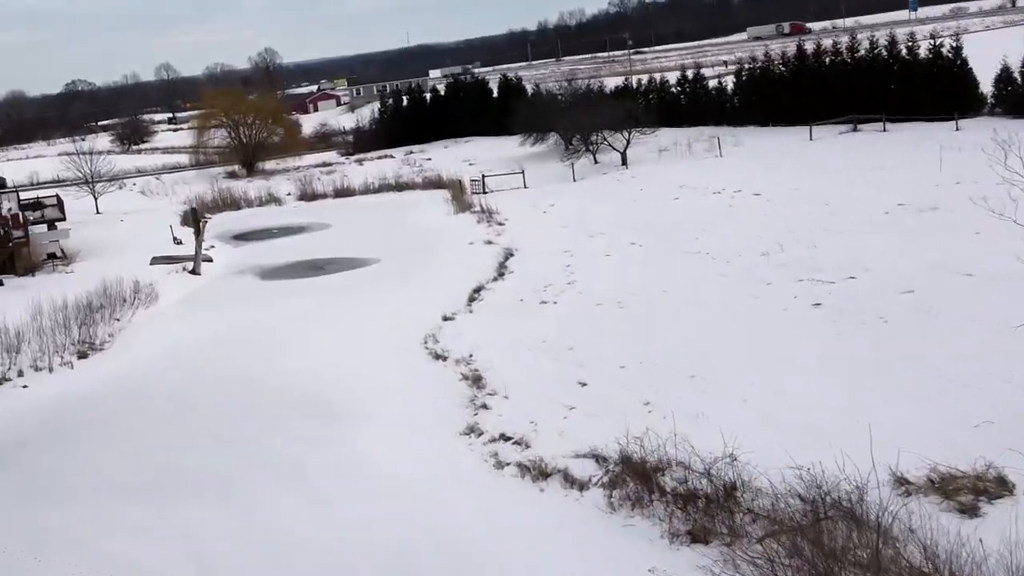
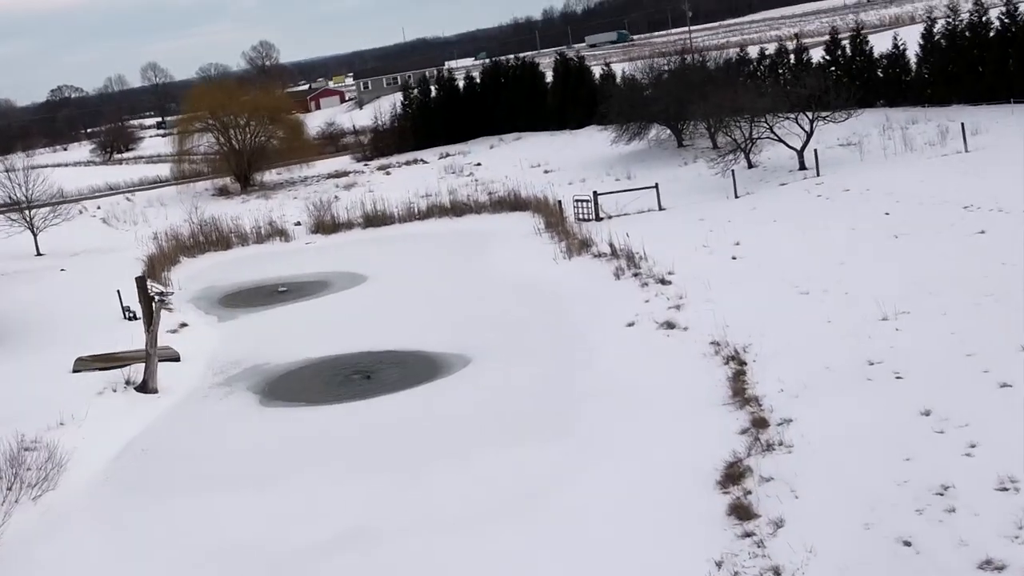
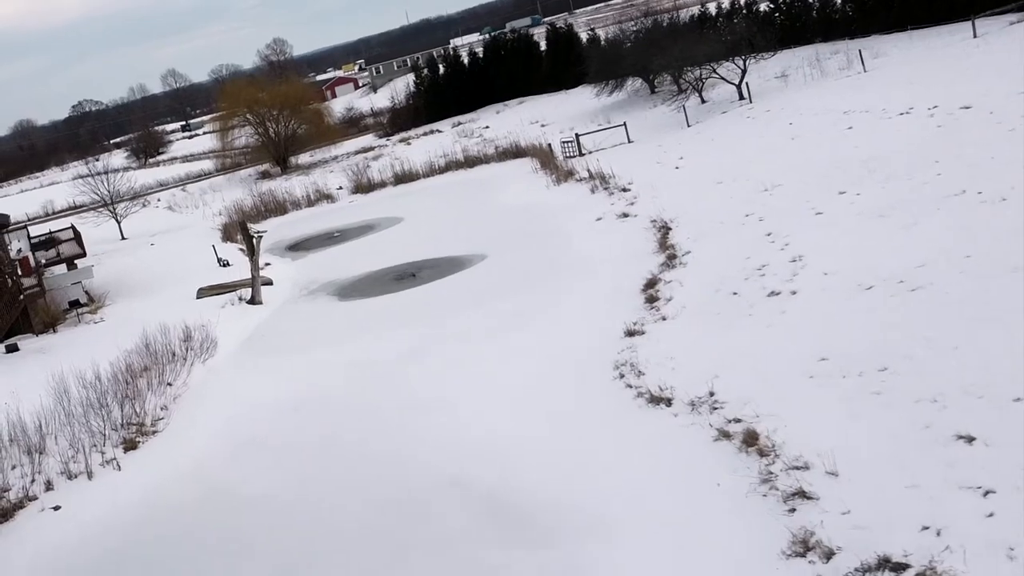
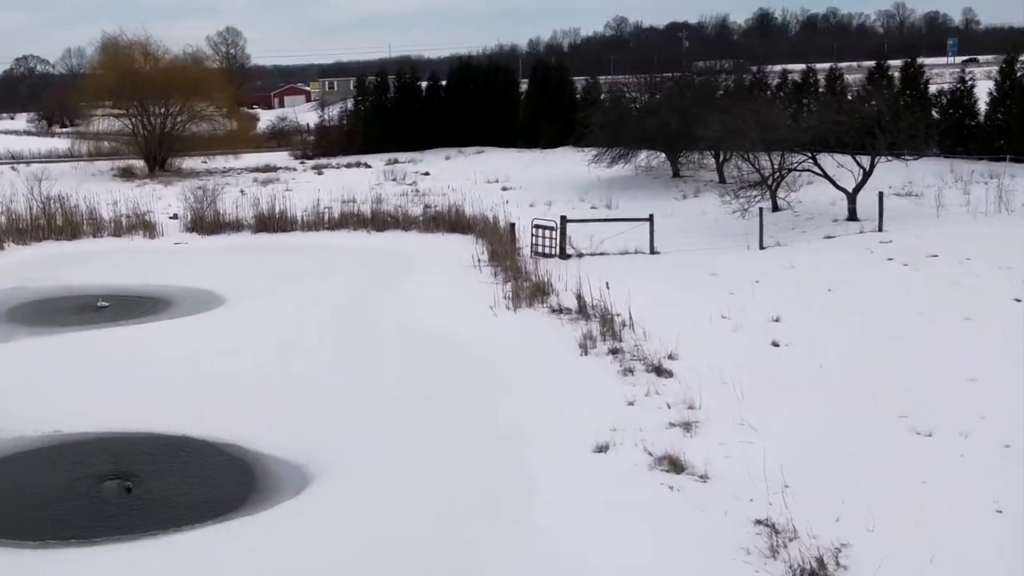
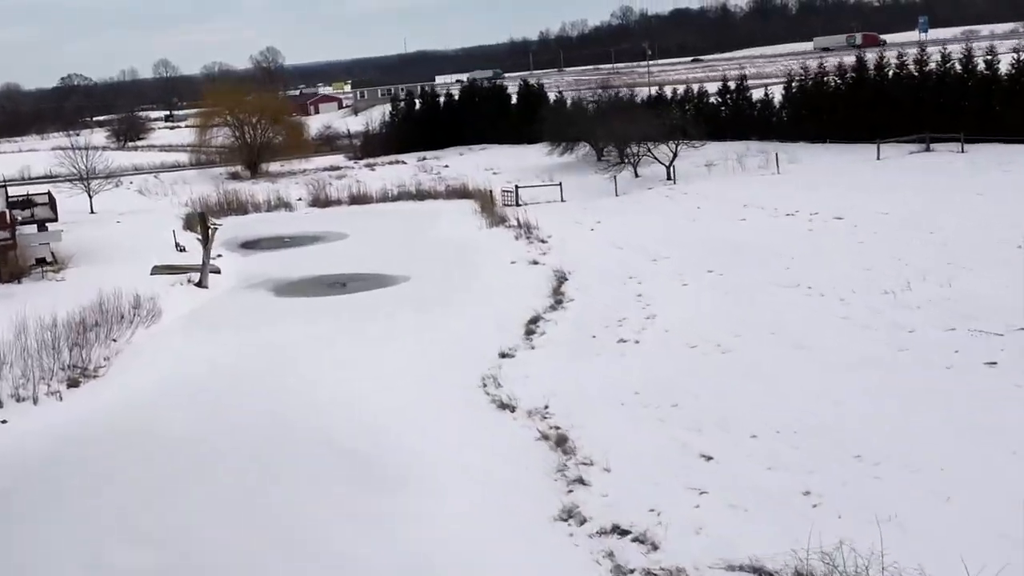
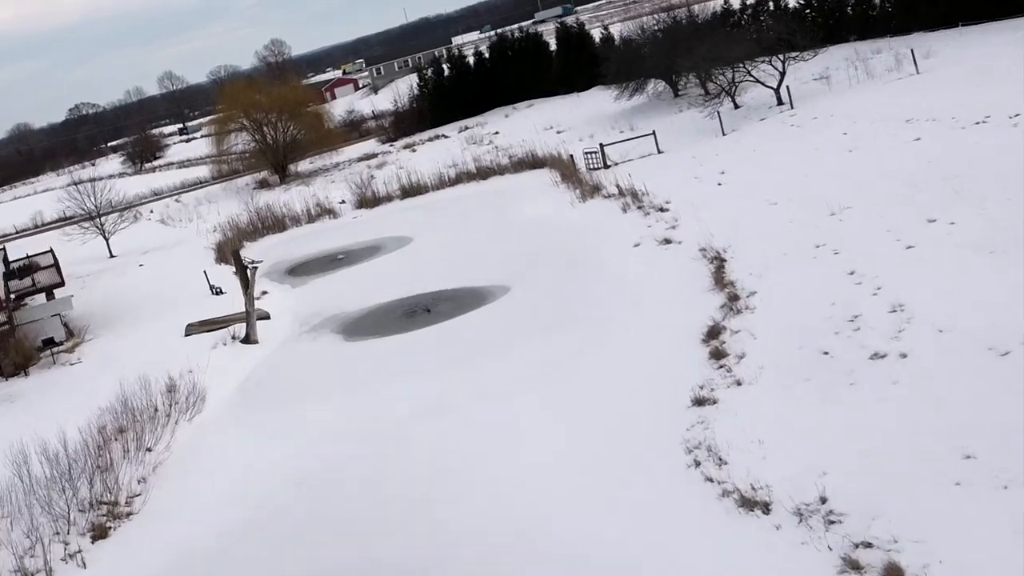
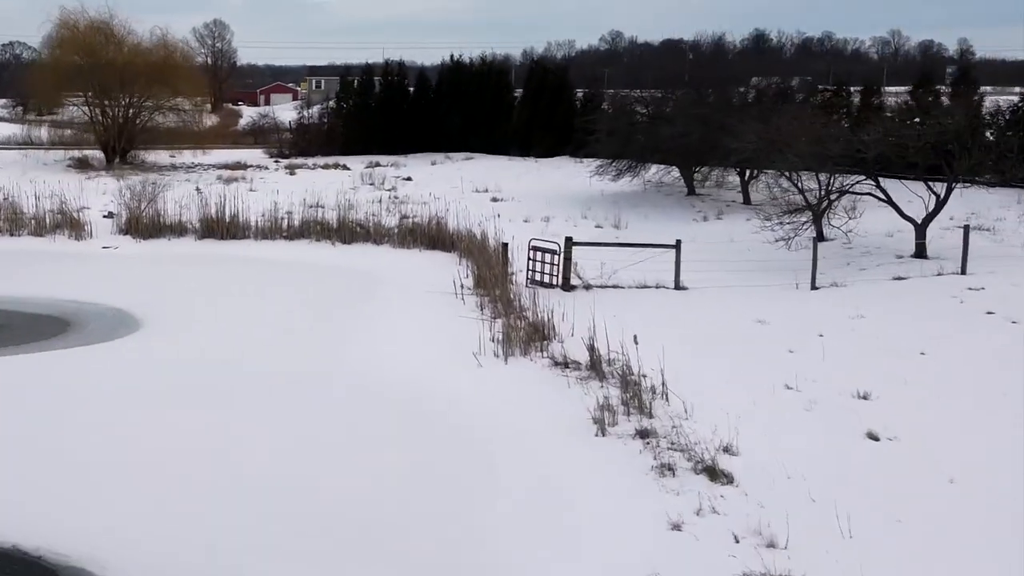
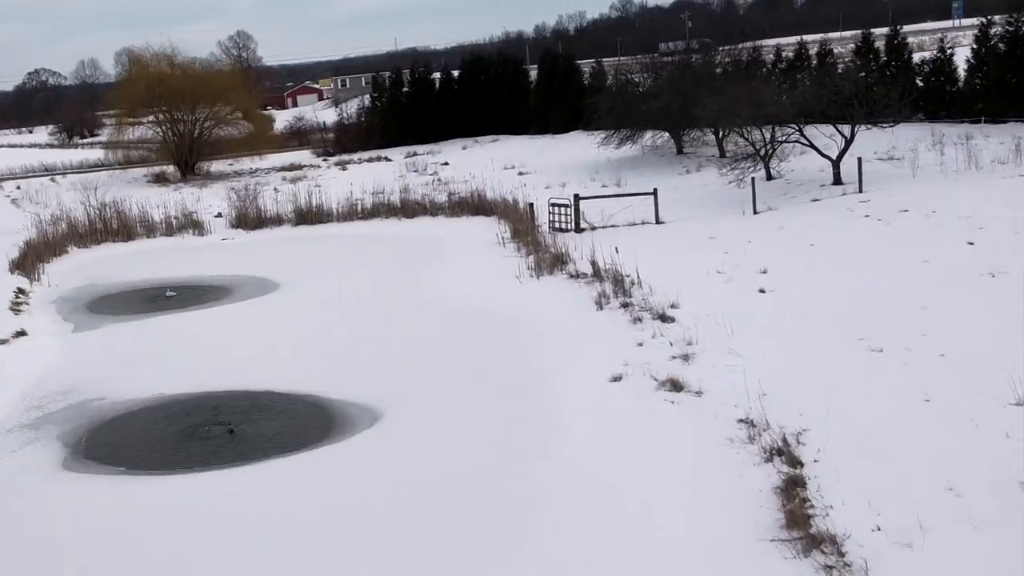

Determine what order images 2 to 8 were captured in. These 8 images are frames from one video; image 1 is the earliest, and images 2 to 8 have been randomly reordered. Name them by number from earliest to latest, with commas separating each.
5, 3, 6, 2, 8, 4, 7
